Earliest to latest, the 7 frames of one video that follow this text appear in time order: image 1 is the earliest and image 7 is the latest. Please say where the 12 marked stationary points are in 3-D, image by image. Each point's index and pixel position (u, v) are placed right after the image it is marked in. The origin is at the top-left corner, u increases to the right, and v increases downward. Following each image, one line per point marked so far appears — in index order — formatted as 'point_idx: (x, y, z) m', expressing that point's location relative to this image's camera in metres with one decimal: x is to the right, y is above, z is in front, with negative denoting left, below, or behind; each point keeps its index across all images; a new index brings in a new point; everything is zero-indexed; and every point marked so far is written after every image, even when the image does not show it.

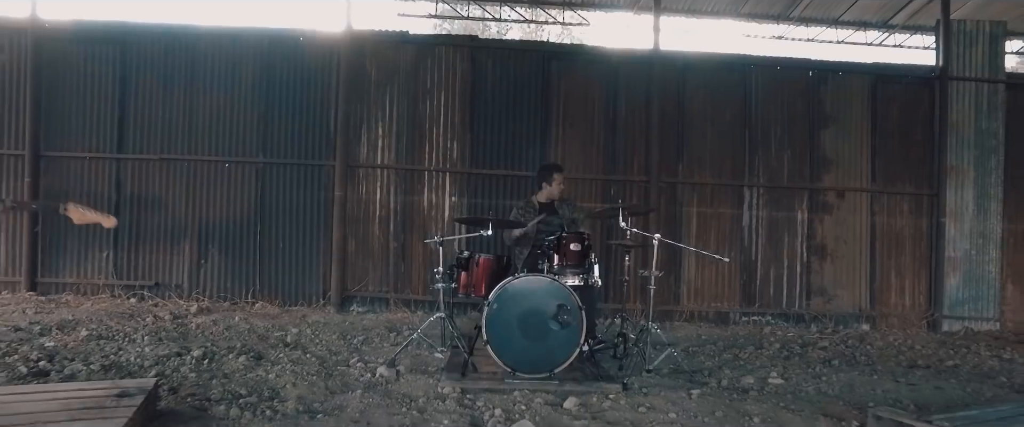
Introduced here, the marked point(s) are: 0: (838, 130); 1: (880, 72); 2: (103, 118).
0: (+3.4, +0.9, +6.4) m
1: (+3.8, +1.4, +6.4) m
2: (-4.0, +0.9, +6.2) m
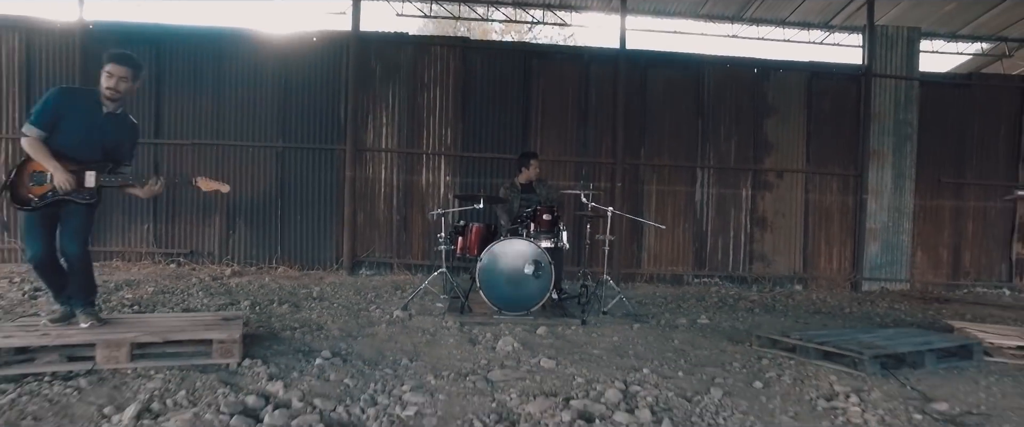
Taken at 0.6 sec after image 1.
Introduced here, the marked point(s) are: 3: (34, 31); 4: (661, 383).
0: (+3.2, +1.1, +7.5) m
1: (+3.6, +1.7, +7.5) m
2: (-4.2, +1.2, +7.2) m
3: (-5.3, +2.0, +7.1) m
4: (+0.7, -0.8, +3.0) m
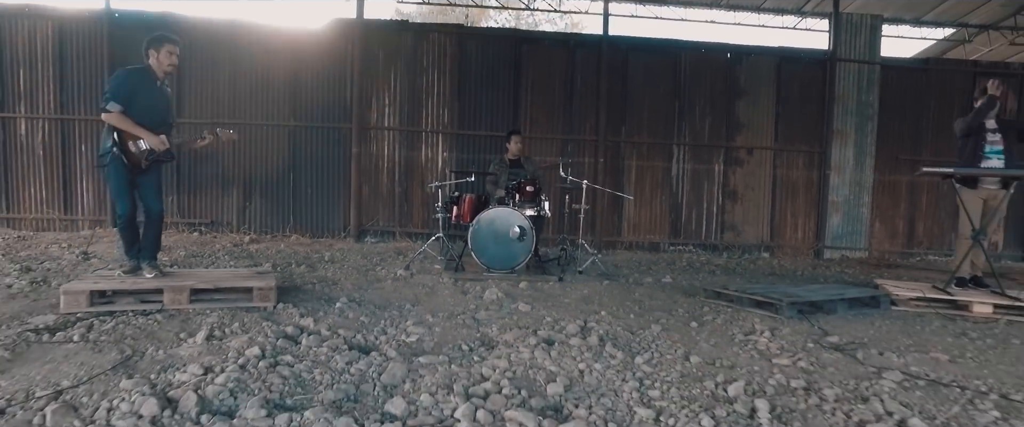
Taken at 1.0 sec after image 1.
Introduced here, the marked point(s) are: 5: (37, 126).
0: (+3.1, +1.5, +8.2) m
1: (+3.5, +2.0, +8.2) m
2: (-4.3, +1.5, +7.9) m
3: (-5.4, +2.3, +7.8) m
4: (+0.6, -0.6, +3.8) m
5: (-5.7, +1.1, +7.8) m
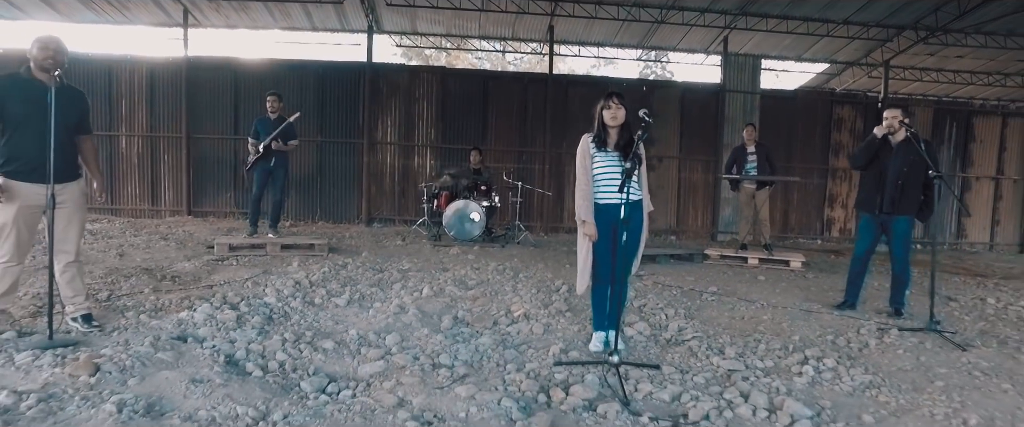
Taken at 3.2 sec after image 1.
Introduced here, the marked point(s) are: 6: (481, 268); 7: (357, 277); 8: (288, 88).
0: (+2.6, +1.6, +11.1) m
1: (+3.0, +2.2, +11.1) m
2: (-4.8, +1.7, +10.8) m
3: (-5.9, +2.5, +10.7) m
4: (+0.1, -0.5, +6.7) m
5: (-6.3, +1.2, +10.7) m
6: (-0.3, -0.5, +6.3) m
7: (-1.3, -0.5, +5.5) m
8: (-3.8, +2.1, +10.8) m
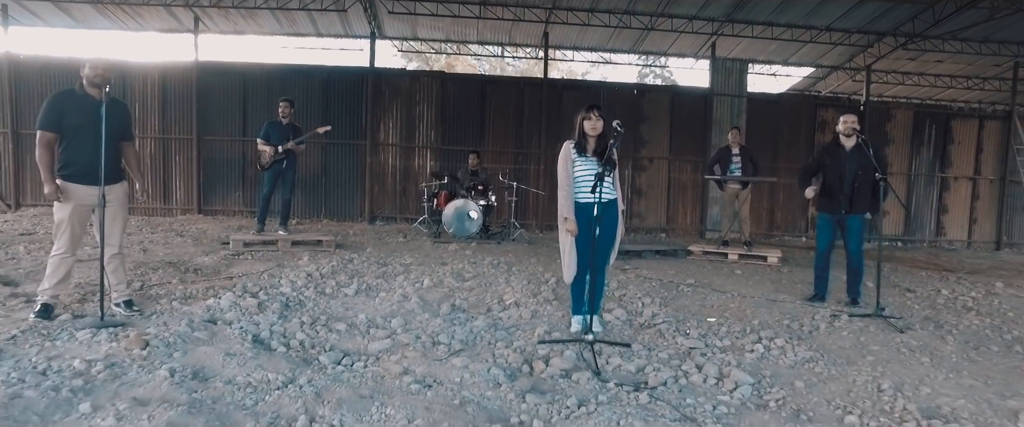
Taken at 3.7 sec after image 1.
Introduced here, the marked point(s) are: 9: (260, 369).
0: (+2.5, +1.6, +11.6) m
1: (+2.9, +2.2, +11.6) m
2: (-4.9, +1.7, +11.3) m
3: (-6.0, +2.5, +11.2) m
4: (0.0, -0.5, +7.2) m
5: (-6.3, +1.2, +11.2) m
6: (-0.4, -0.5, +6.8) m
7: (-1.4, -0.5, +6.0) m
8: (-3.8, +2.1, +11.3) m
9: (-1.2, -0.8, +3.1) m
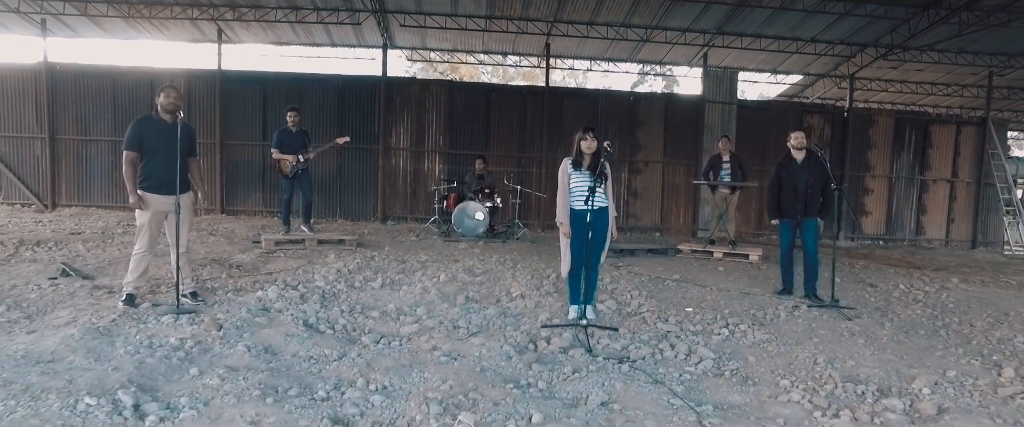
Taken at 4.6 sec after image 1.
0: (+2.6, +1.6, +12.4) m
1: (+3.0, +2.2, +12.3) m
2: (-4.8, +1.7, +12.0) m
3: (-5.9, +2.5, +11.9) m
4: (+0.1, -0.5, +8.0) m
5: (-6.3, +1.2, +12.0) m
6: (-0.3, -0.5, +7.5) m
7: (-1.3, -0.6, +6.8) m
8: (-3.7, +2.1, +12.1) m
9: (-1.2, -0.8, +3.9) m
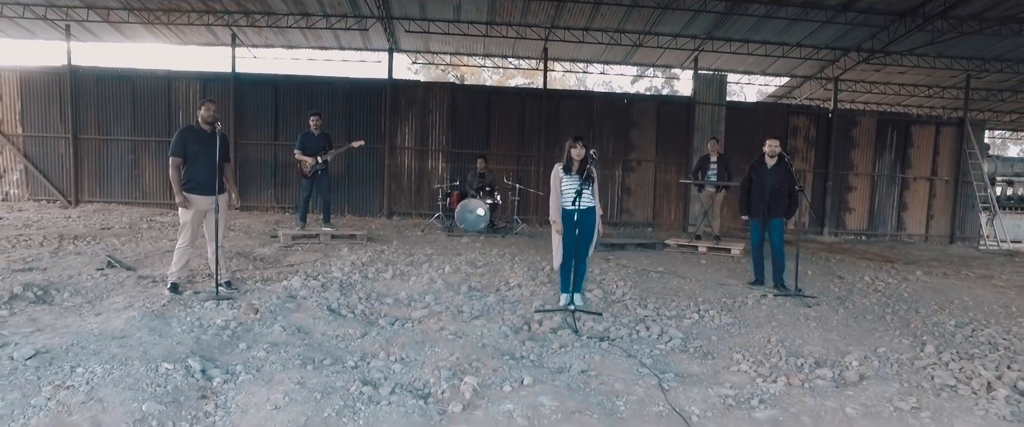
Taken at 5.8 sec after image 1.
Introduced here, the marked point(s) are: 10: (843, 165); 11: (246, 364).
0: (+2.6, +1.7, +13.0) m
1: (+3.0, +2.3, +12.9) m
2: (-4.8, +1.8, +12.6) m
3: (-5.9, +2.6, +12.5) m
4: (+0.1, -0.5, +8.6) m
5: (-6.3, +1.3, +12.6) m
6: (-0.3, -0.5, +8.1) m
7: (-1.3, -0.5, +7.4) m
8: (-3.8, +2.2, +12.7) m
9: (-1.2, -0.8, +4.5) m
10: (+6.8, +1.0, +13.3) m
11: (-1.5, -0.8, +3.6) m
